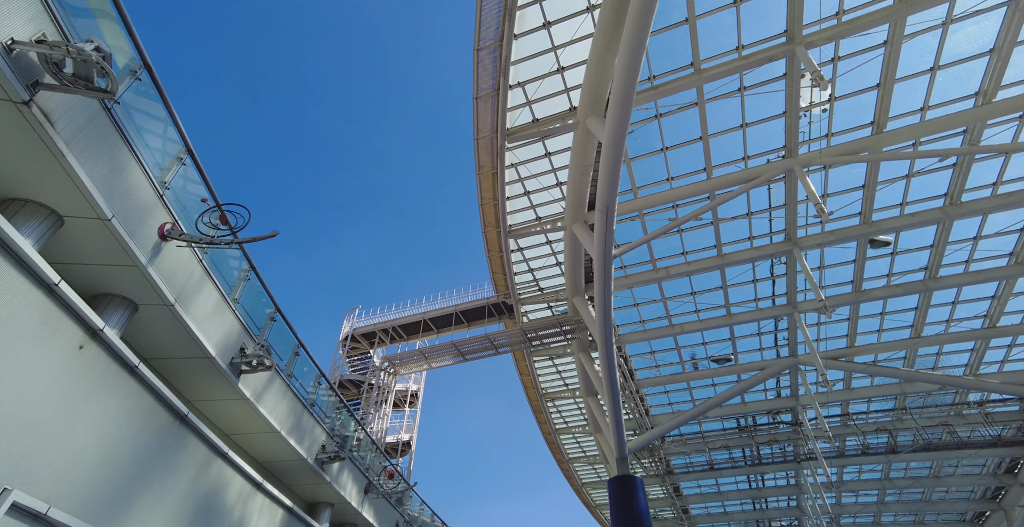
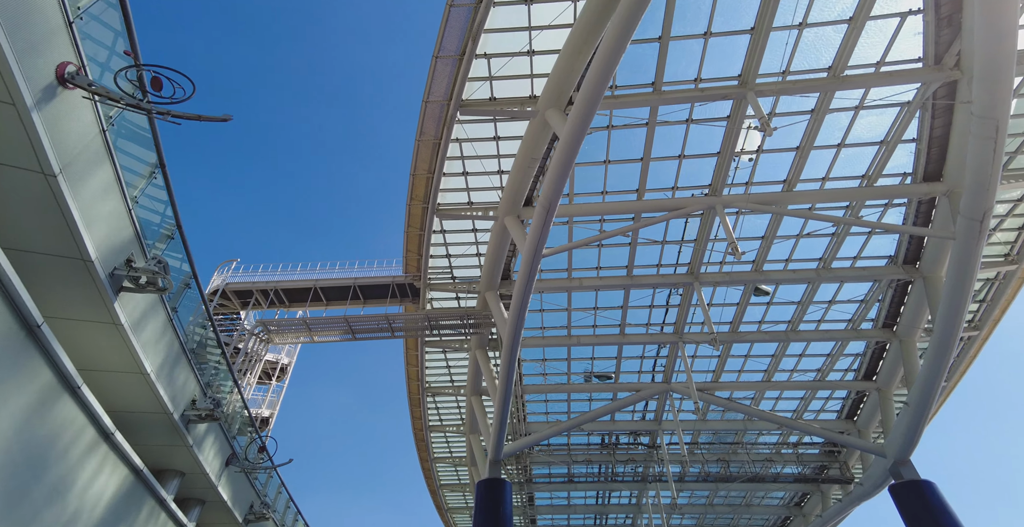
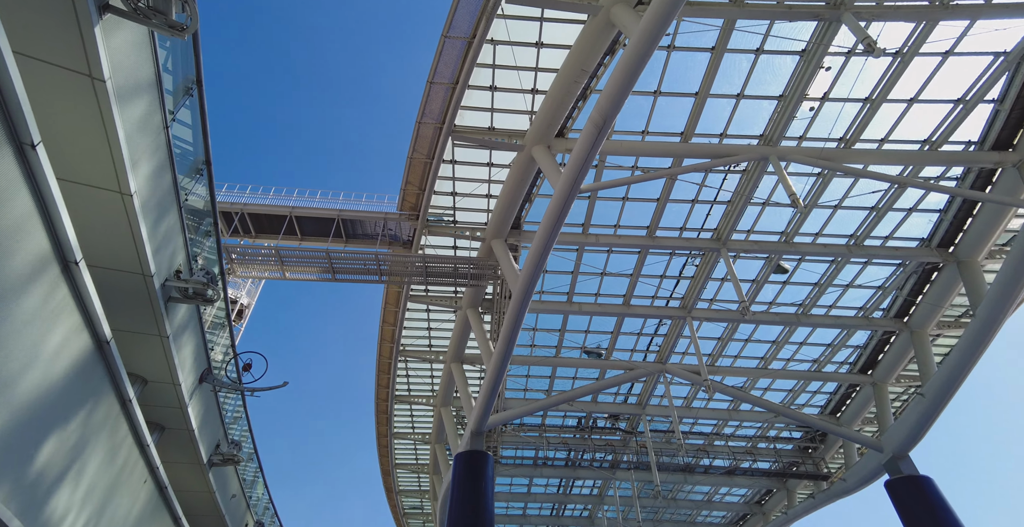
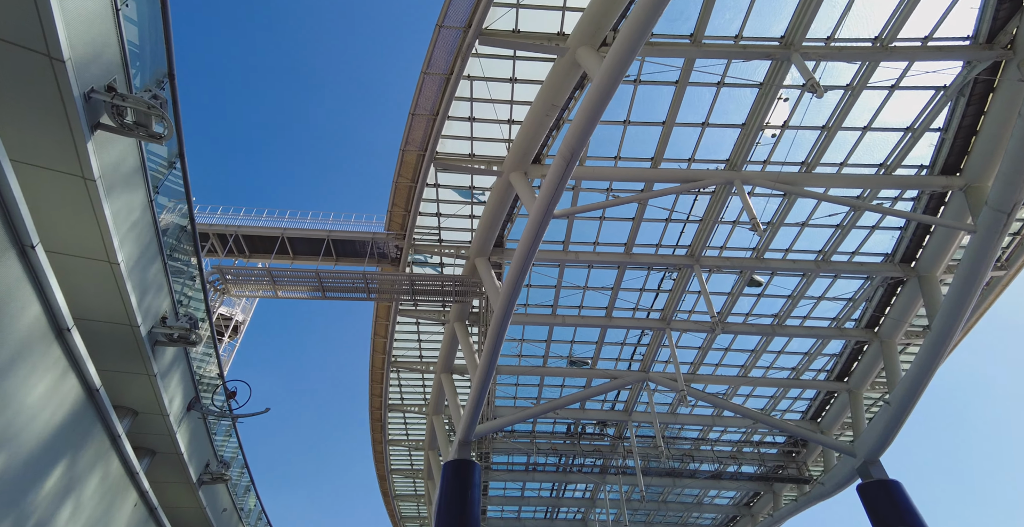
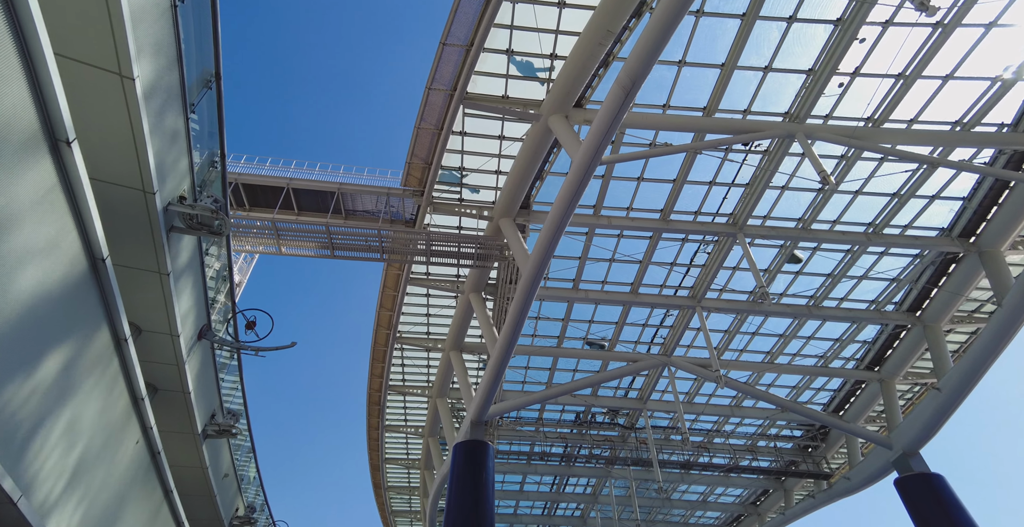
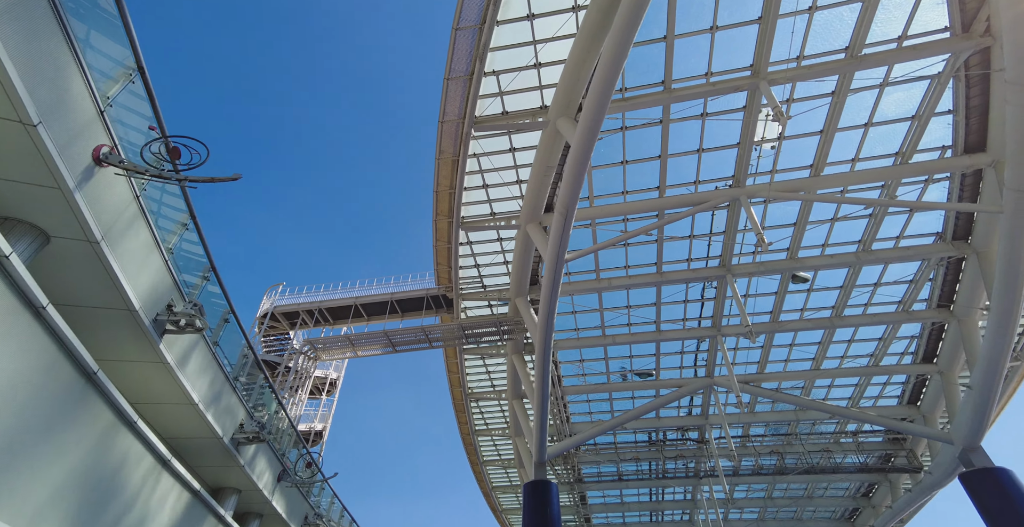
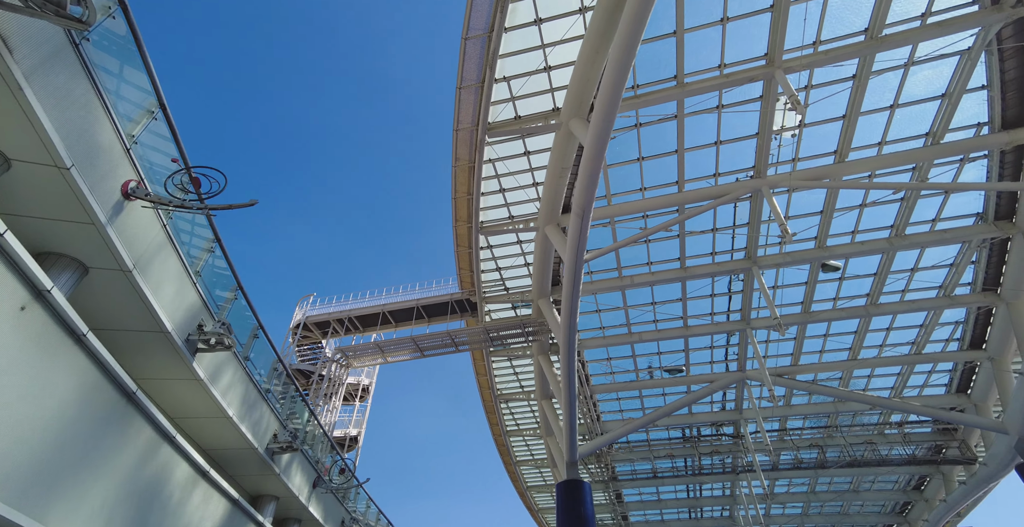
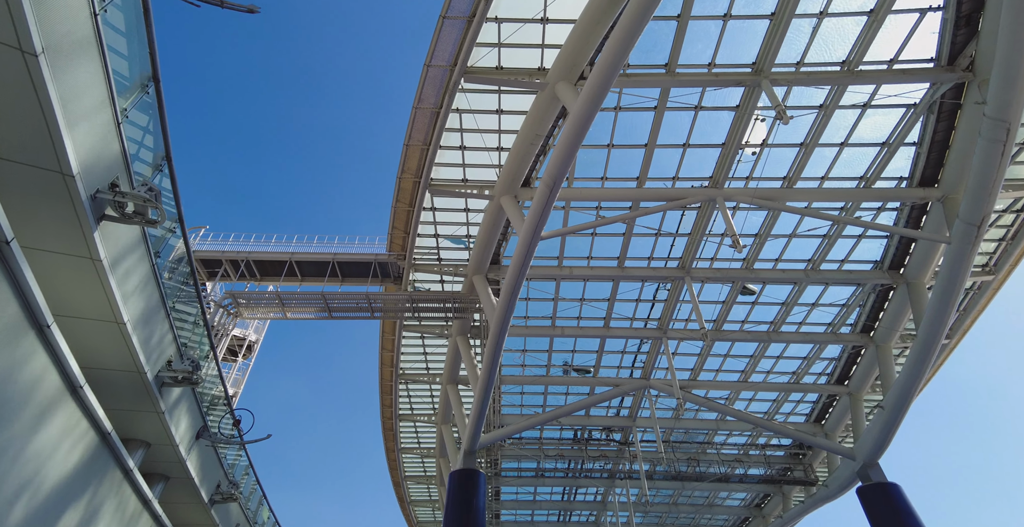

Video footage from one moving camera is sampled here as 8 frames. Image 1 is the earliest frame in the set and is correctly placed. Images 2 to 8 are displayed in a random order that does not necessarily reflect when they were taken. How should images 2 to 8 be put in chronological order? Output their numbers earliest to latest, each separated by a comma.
7, 6, 2, 8, 4, 3, 5
